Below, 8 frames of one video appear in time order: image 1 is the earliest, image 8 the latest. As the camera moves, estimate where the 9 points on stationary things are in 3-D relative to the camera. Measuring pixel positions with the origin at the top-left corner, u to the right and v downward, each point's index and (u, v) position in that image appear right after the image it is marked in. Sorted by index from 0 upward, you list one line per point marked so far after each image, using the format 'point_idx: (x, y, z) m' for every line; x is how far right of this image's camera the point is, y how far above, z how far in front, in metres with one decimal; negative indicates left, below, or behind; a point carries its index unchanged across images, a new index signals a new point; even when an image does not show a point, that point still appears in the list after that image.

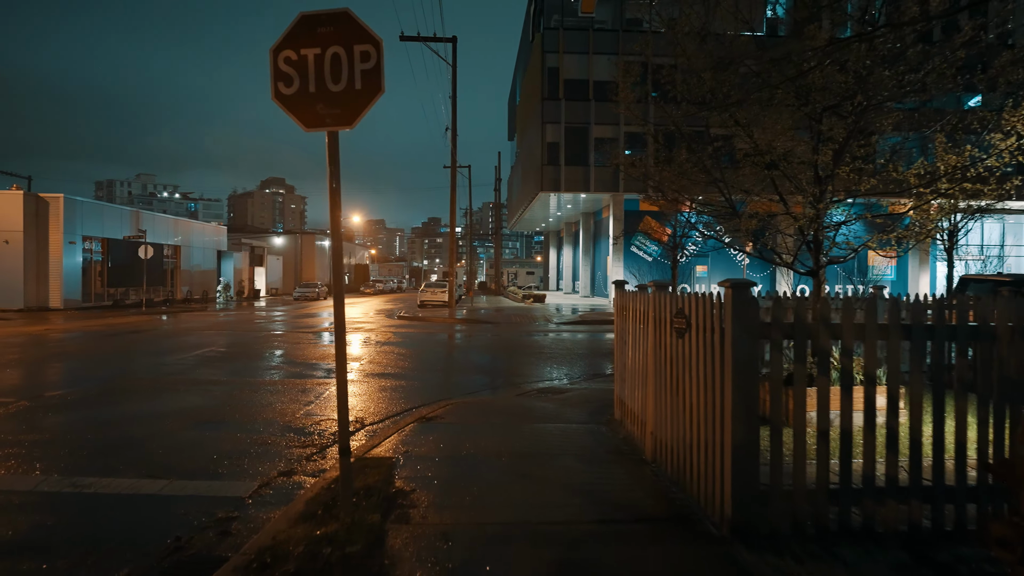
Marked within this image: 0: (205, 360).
0: (-8.1, -1.8, +16.3) m
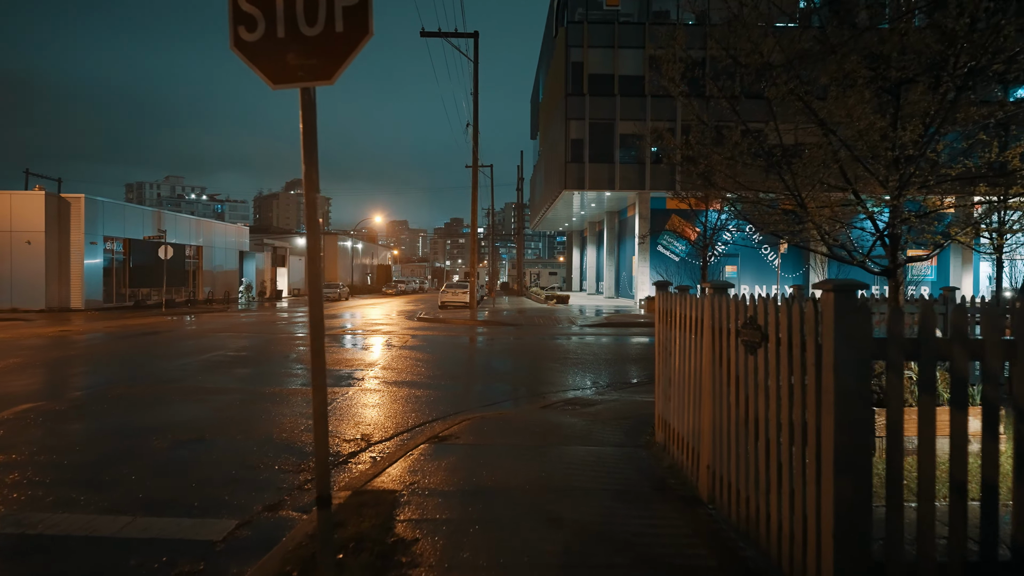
0: (-7.5, -1.8, +15.7) m
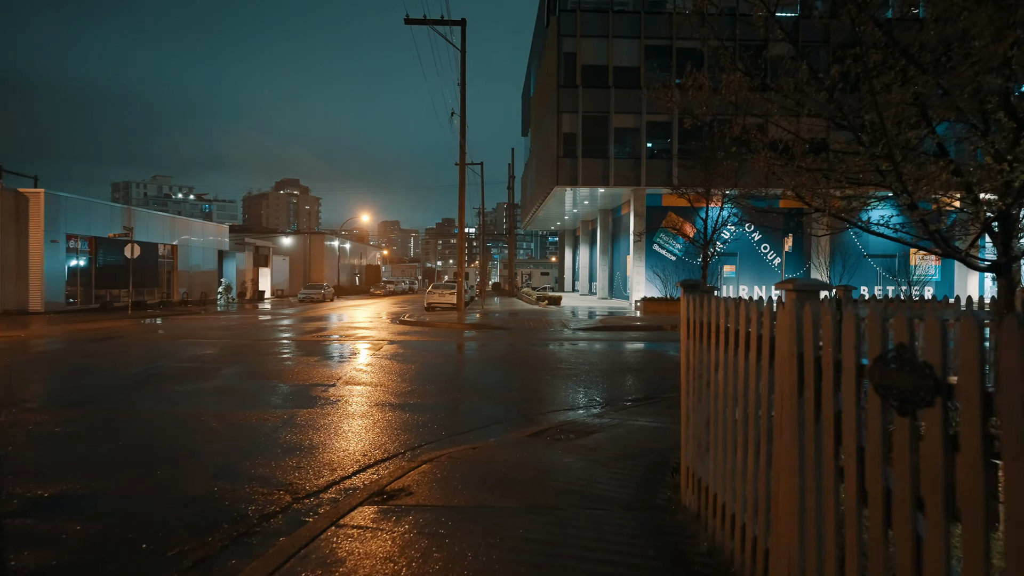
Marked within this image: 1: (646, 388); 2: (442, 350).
0: (-7.9, -1.8, +14.0) m
1: (+2.3, -1.8, +11.3) m
2: (-1.9, -1.8, +17.1) m
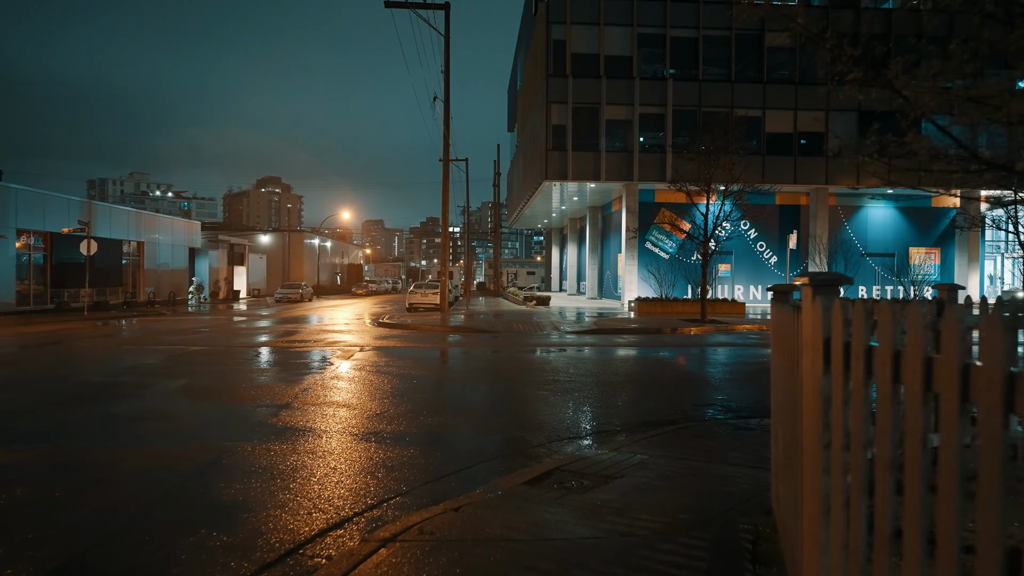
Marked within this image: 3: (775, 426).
0: (-8.1, -1.8, +12.0) m
1: (+2.2, -1.8, +9.6) m
2: (-2.1, -1.8, +15.3) m
3: (+1.8, -0.9, +4.1) m
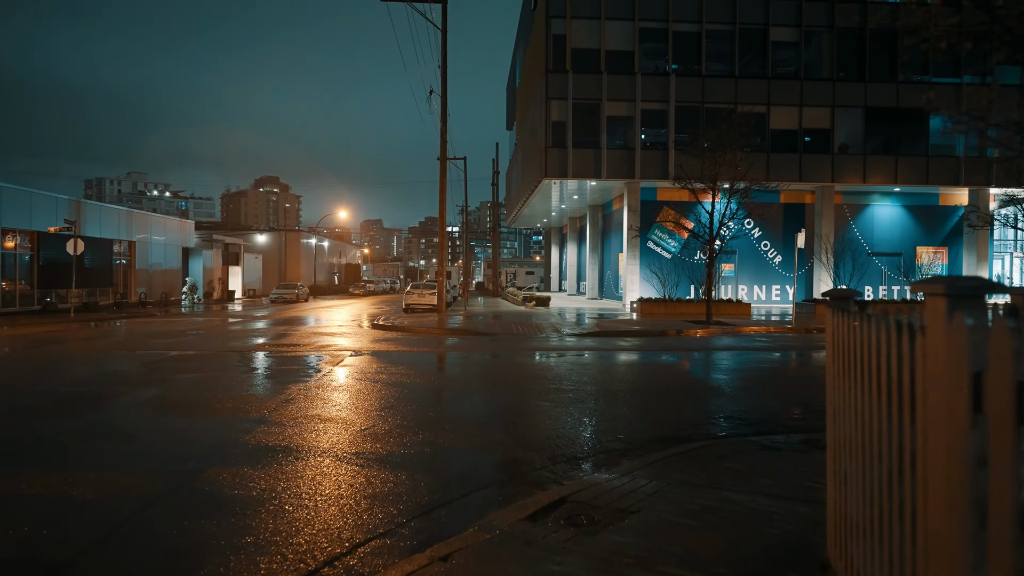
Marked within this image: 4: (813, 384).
0: (-8.1, -1.9, +11.2) m
1: (+2.2, -1.8, +8.9) m
2: (-2.2, -1.8, +14.5) m
3: (+1.8, -1.0, +3.4) m
4: (+6.2, -2.0, +12.9) m
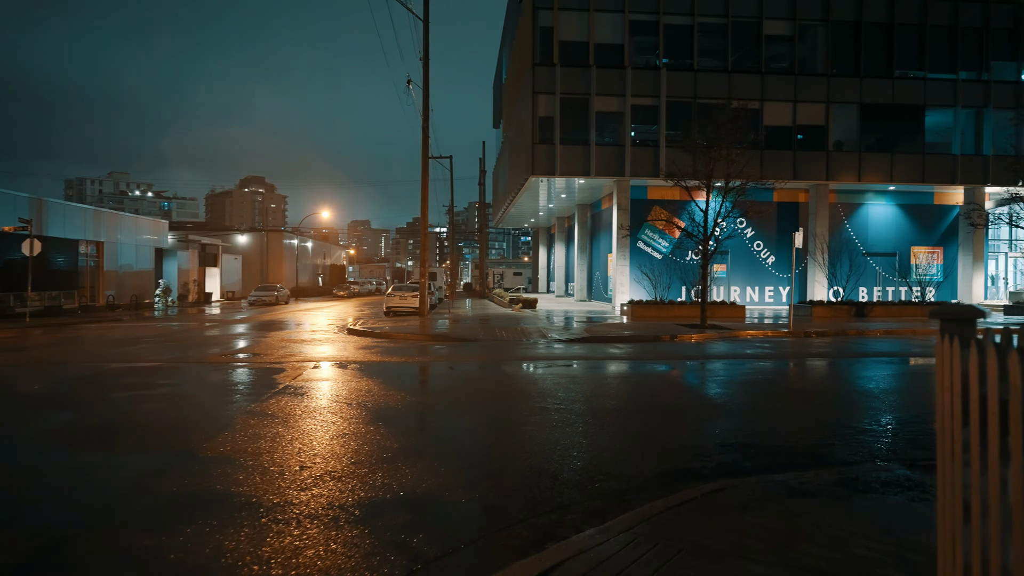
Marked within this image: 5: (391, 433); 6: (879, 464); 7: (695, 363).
0: (-8.4, -2.0, +9.8) m
1: (+1.9, -1.9, +7.6) m
2: (-2.6, -1.9, +13.2) m
3: (+1.6, -1.0, +2.2) m
4: (+5.8, -2.1, +11.7) m
5: (-1.6, -1.8, +7.9) m
6: (+3.8, -1.8, +6.4) m
7: (+4.8, -2.0, +16.4) m
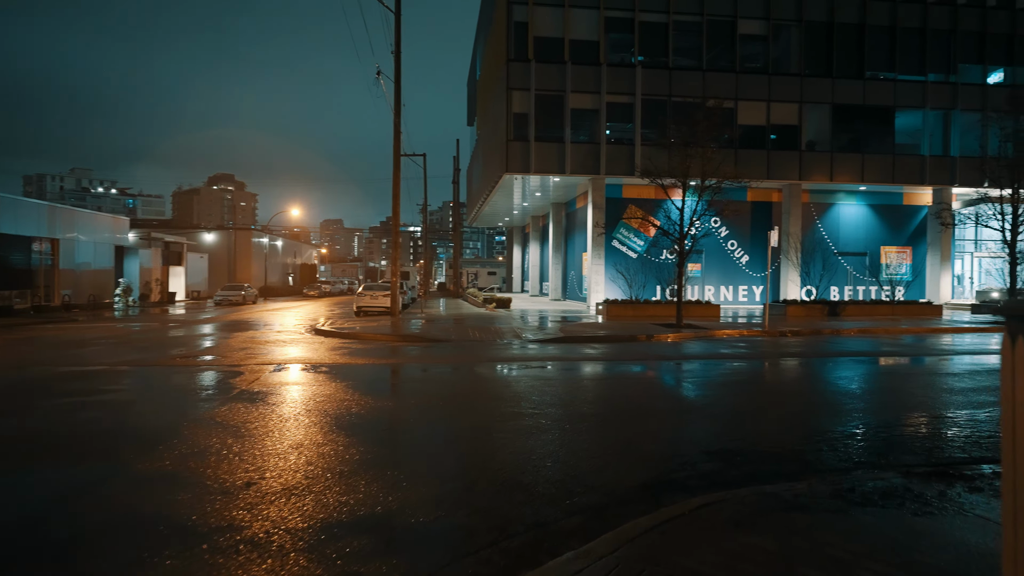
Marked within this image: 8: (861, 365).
0: (-8.8, -1.9, +8.9) m
1: (+1.6, -1.9, +7.2) m
2: (-3.1, -1.9, +12.6) m
3: (+1.5, -1.0, +1.7) m
4: (+5.3, -2.0, +11.4) m
5: (-2.0, -1.8, +7.3) m
6: (+3.5, -1.8, +6.1) m
7: (+4.2, -2.0, +16.0) m
8: (+9.1, -2.0, +16.2) m
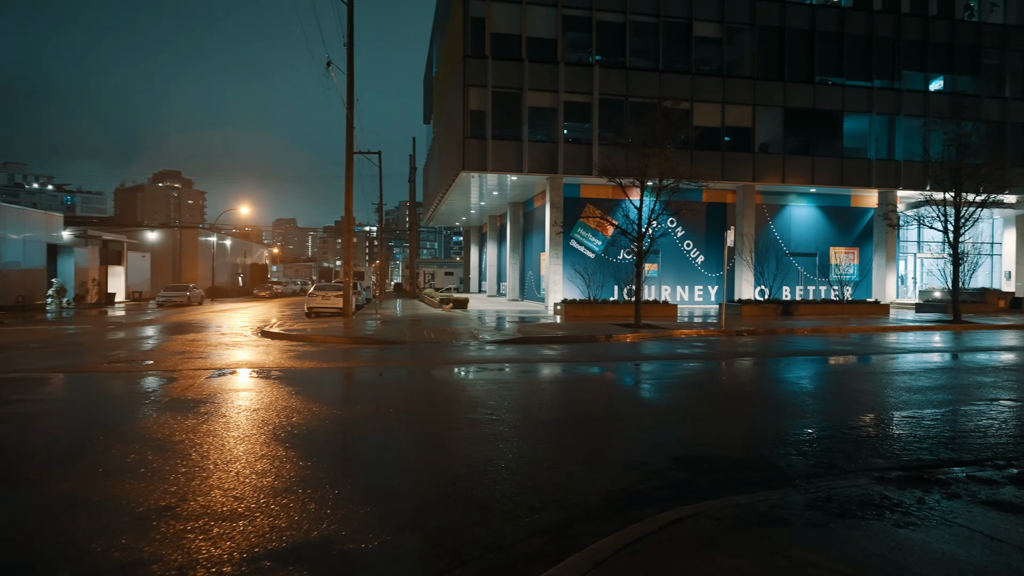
0: (-9.4, -1.9, +7.8) m
1: (+1.1, -1.8, +6.8) m
2: (-3.9, -1.9, +11.8) m
3: (+1.4, -1.0, +1.3) m
4: (+4.6, -2.0, +11.3) m
5: (-2.4, -1.8, +6.6) m
6: (+3.1, -1.8, +5.8) m
7: (+3.1, -1.9, +15.8) m
8: (+8.0, -2.0, +16.3) m
